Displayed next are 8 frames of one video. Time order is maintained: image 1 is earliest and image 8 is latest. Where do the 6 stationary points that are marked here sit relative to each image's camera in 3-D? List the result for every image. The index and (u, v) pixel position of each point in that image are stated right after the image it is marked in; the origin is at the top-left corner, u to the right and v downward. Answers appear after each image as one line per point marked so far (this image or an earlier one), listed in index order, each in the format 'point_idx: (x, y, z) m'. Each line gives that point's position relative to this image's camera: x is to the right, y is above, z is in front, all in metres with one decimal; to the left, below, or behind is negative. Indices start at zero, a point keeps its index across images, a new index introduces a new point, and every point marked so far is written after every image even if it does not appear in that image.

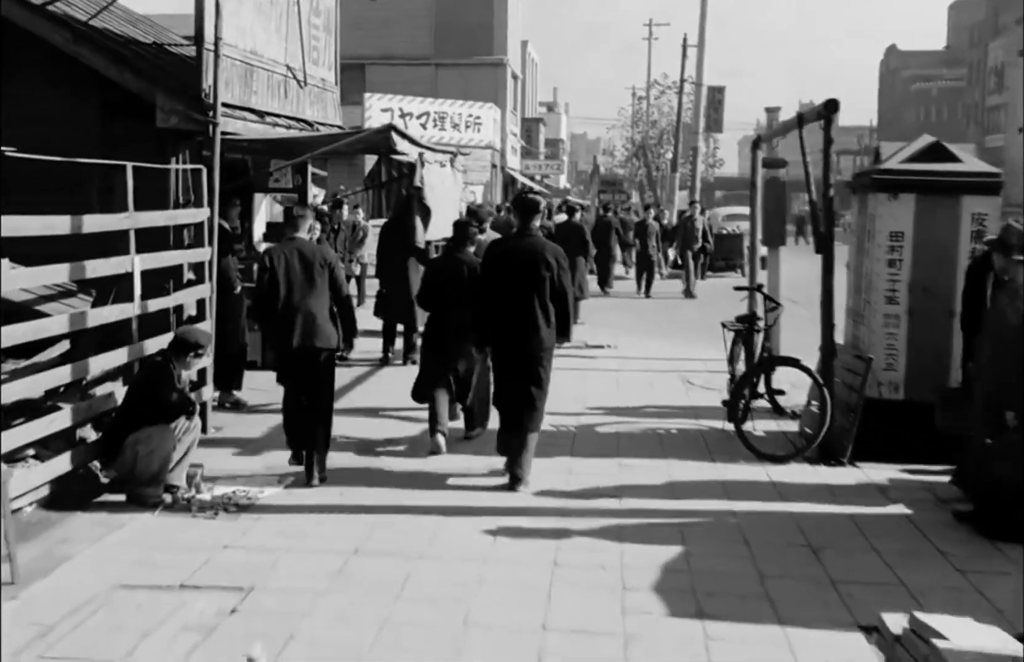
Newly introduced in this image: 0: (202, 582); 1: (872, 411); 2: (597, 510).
0: (-1.5, -1.2, +5.7) m
1: (+2.6, -0.6, +8.8) m
2: (+0.5, -1.1, +7.2) m
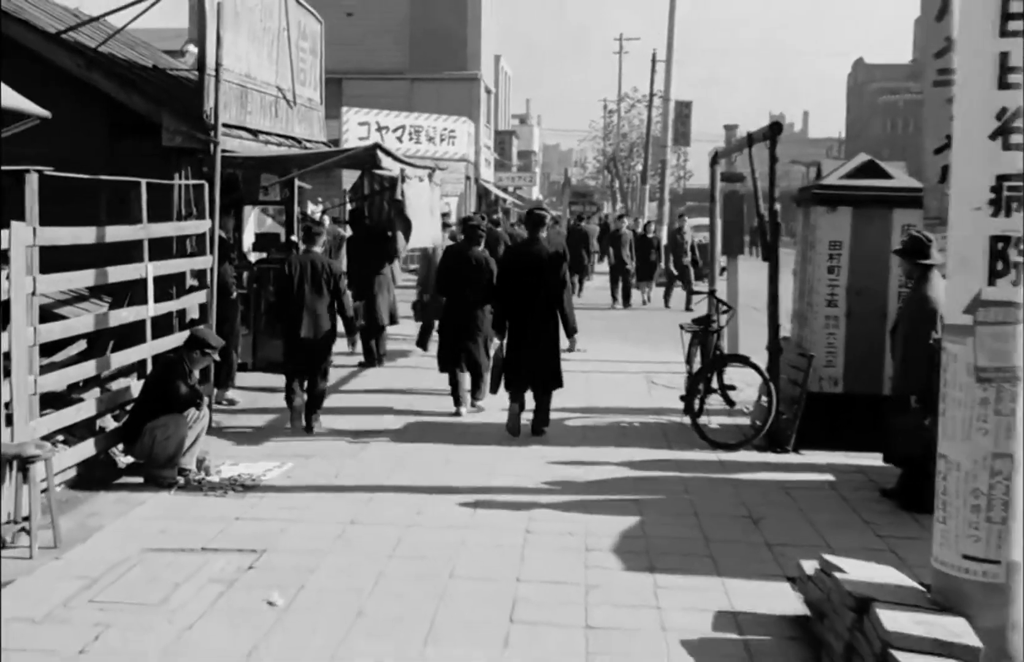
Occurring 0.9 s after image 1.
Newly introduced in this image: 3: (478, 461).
0: (-1.6, -1.2, +6.5) m
1: (+2.4, -0.6, +9.7) m
2: (+0.3, -1.1, +8.1) m
3: (-0.3, -1.0, +9.0) m
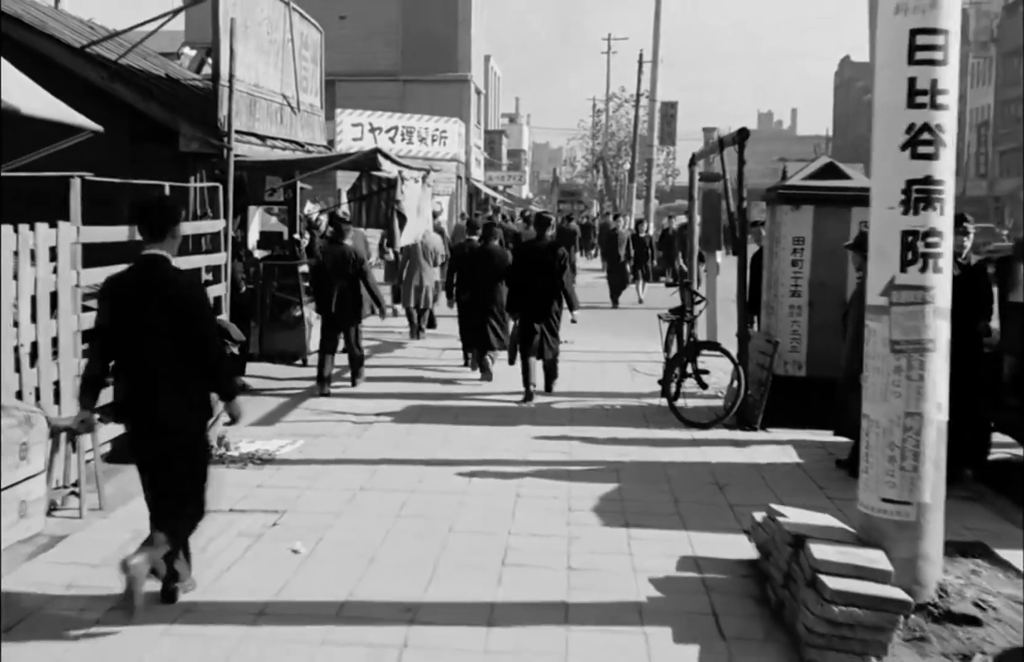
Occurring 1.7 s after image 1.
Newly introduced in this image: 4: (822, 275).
0: (-1.6, -1.1, +7.4) m
1: (+2.4, -0.5, +10.6) m
2: (+0.3, -1.0, +9.0) m
3: (-0.3, -0.9, +9.9) m
4: (+2.7, +0.5, +10.4) m
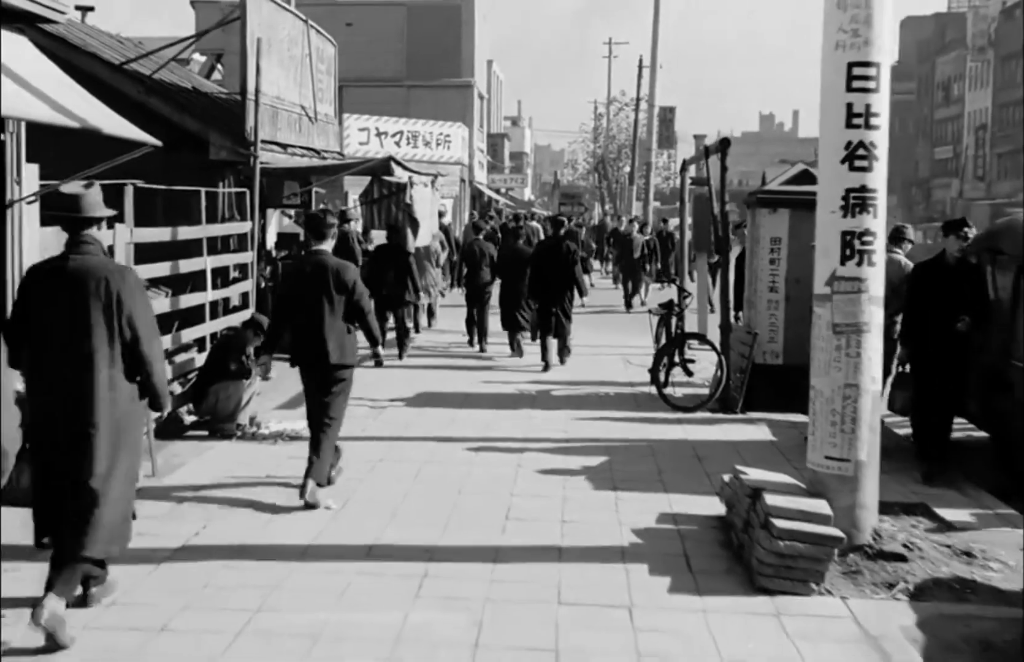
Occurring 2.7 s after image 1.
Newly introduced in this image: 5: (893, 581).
0: (-1.6, -1.0, +8.4) m
1: (+2.4, -0.4, +11.6) m
2: (+0.3, -0.9, +10.0) m
3: (-0.3, -0.8, +10.9) m
4: (+2.7, +0.6, +11.4) m
5: (+1.9, -1.2, +6.0) m
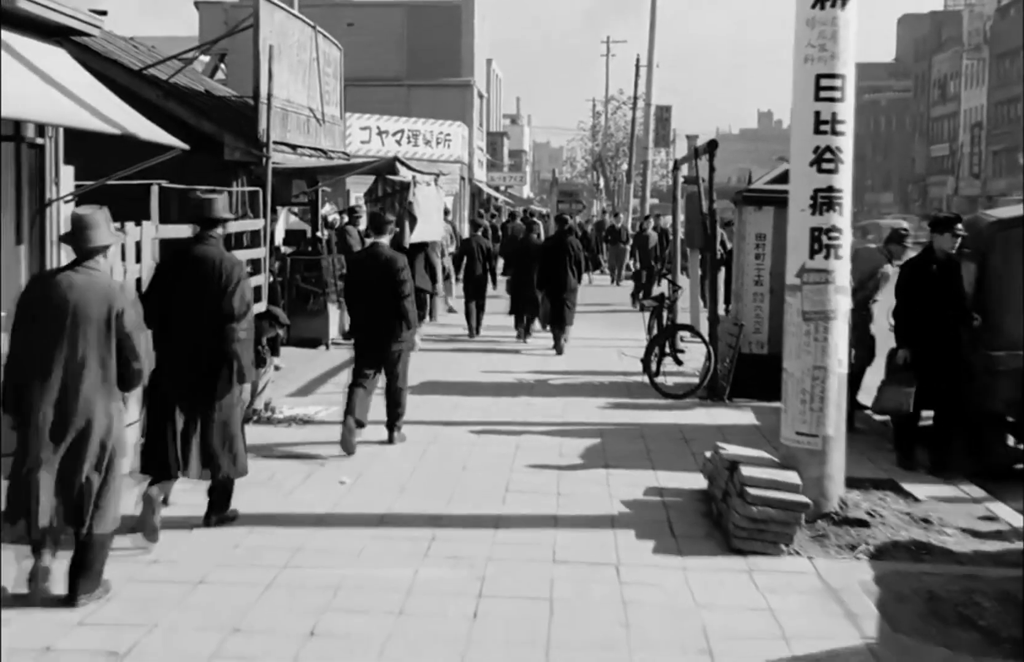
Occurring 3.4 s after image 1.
0: (-1.6, -0.9, +9.0) m
1: (+2.4, -0.3, +12.2) m
2: (+0.3, -0.8, +10.6) m
3: (-0.3, -0.7, +11.5) m
4: (+2.7, +0.6, +12.0) m
5: (+1.9, -1.2, +6.7) m
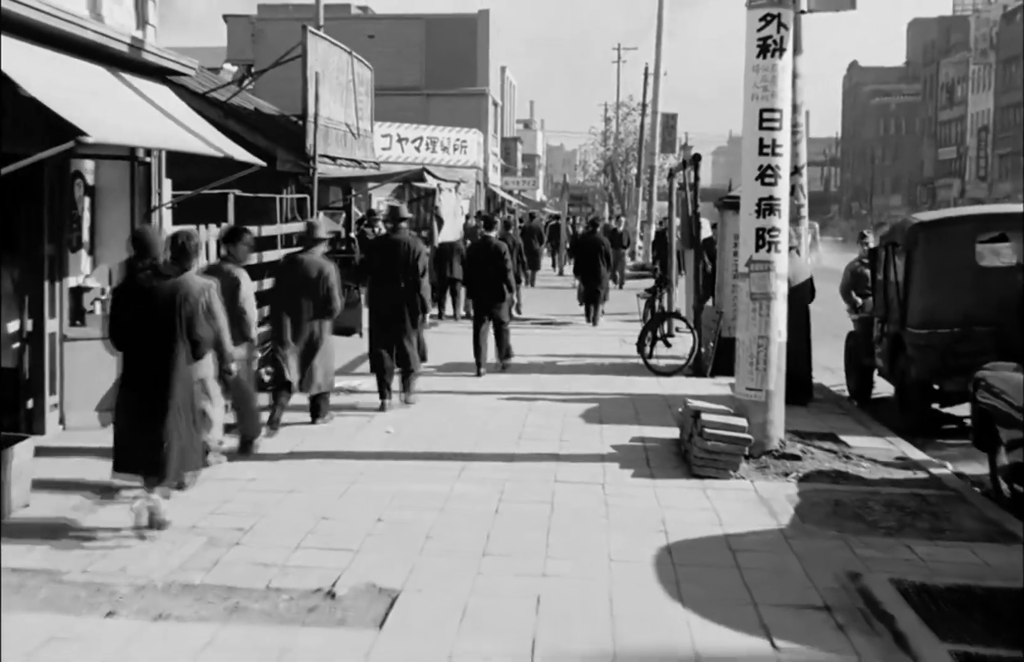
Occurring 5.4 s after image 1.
0: (-1.5, -0.8, +11.1) m
1: (+2.5, -0.2, +14.2) m
2: (+0.4, -0.6, +12.6) m
3: (-0.2, -0.5, +13.5) m
4: (+2.8, +0.8, +14.0) m
5: (+2.0, -1.0, +8.7) m
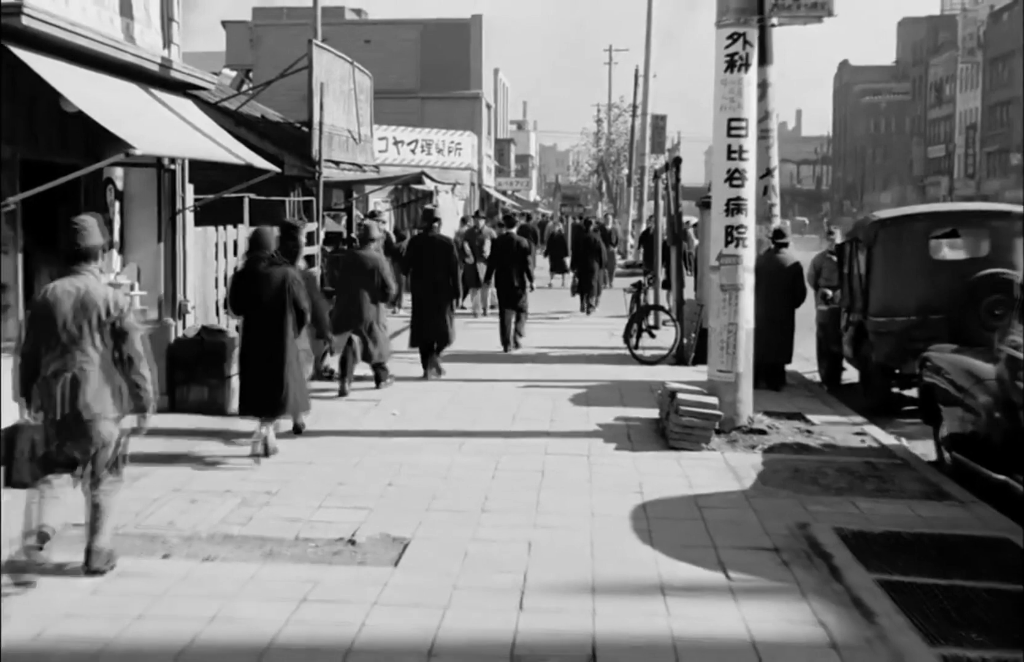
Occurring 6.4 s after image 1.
0: (-1.6, -0.7, +12.0) m
1: (+2.4, -0.1, +15.2) m
2: (+0.4, -0.6, +13.6) m
3: (-0.2, -0.5, +14.5) m
4: (+2.7, +0.9, +15.0) m
5: (+1.9, -0.9, +9.6) m
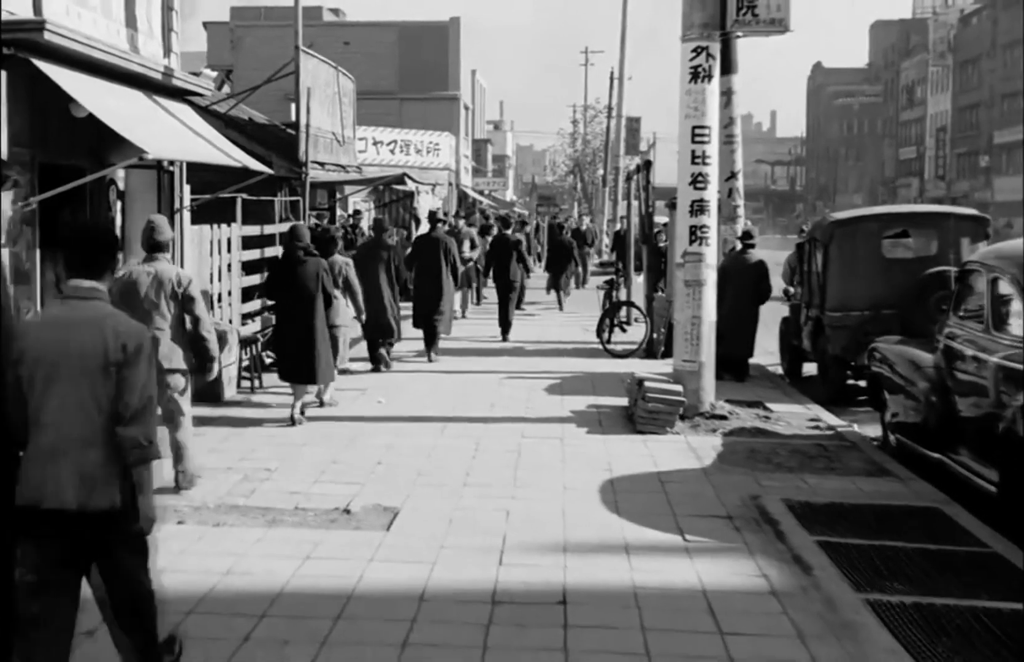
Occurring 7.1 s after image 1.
0: (-1.8, -0.6, +12.7) m
1: (+2.2, 0.0, +16.0) m
2: (+0.1, -0.5, +14.3) m
3: (-0.5, -0.4, +15.2) m
4: (+2.5, +1.0, +15.8) m
5: (+1.8, -0.8, +10.4) m
